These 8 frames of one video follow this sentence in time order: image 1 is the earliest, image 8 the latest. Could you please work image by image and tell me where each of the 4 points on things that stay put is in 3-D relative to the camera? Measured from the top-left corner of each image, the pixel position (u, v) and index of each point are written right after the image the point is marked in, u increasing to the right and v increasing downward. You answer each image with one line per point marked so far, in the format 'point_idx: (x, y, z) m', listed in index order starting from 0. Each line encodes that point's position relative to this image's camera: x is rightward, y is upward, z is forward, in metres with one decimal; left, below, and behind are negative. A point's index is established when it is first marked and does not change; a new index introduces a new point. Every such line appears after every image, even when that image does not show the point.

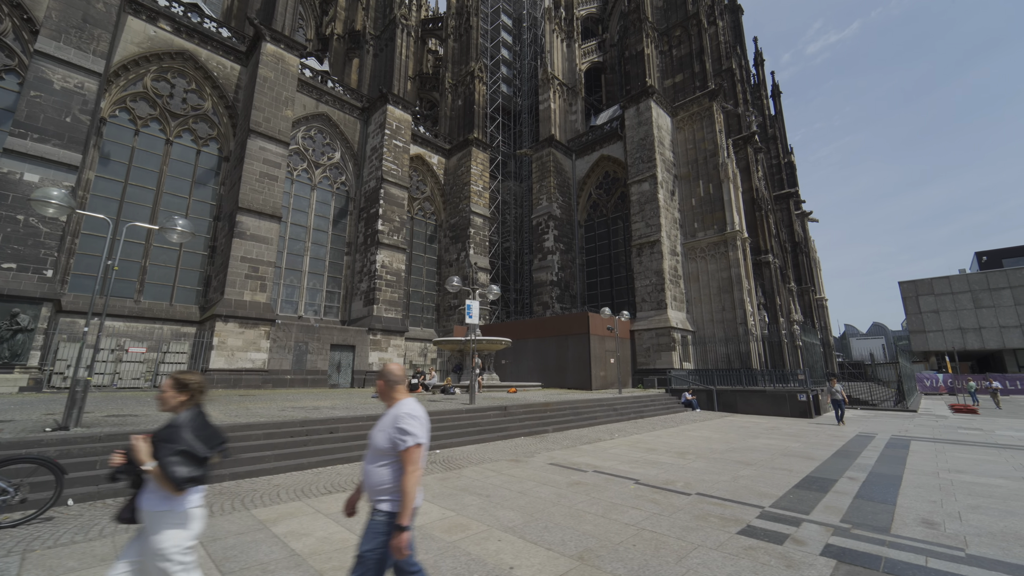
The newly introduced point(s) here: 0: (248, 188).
0: (-9.8, +3.7, +15.4) m
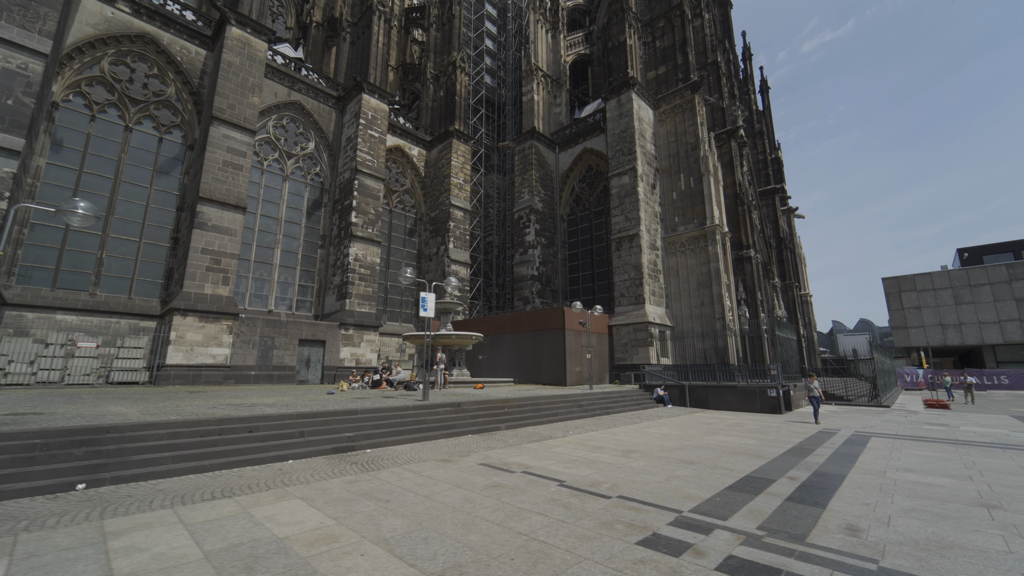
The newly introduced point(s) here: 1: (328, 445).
0: (-10.8, +4.0, +14.9) m
1: (-2.6, -2.2, +5.7) m
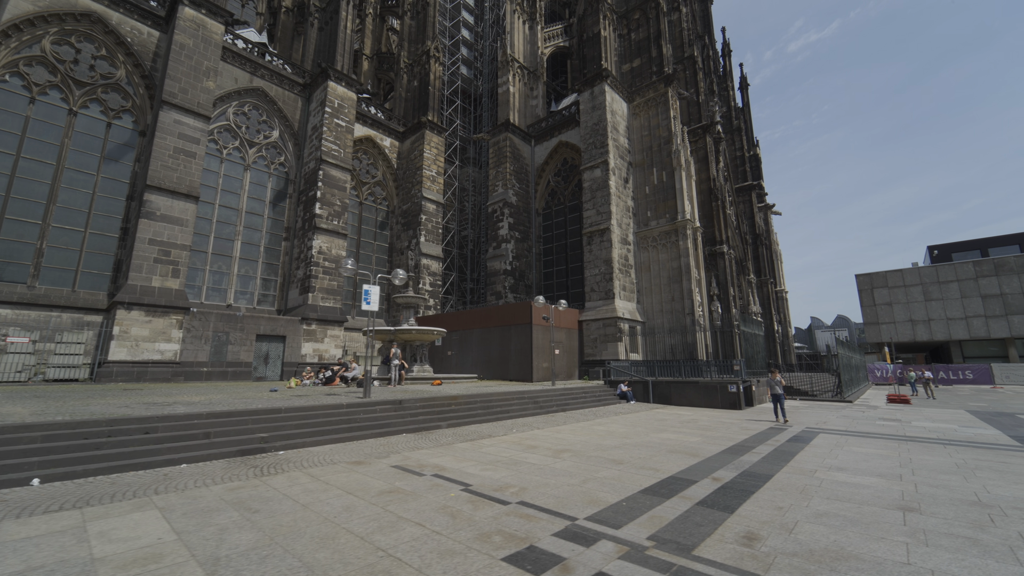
0: (-12.1, +4.2, +14.2) m
1: (-3.6, -2.1, +5.3) m
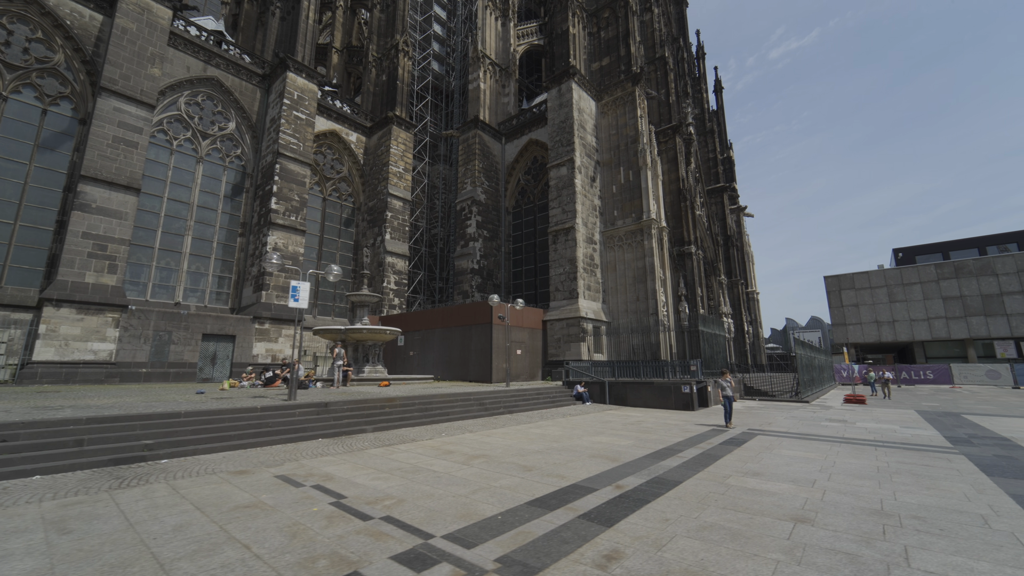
0: (-13.5, +4.3, +13.4) m
1: (-4.7, -2.0, +4.9) m
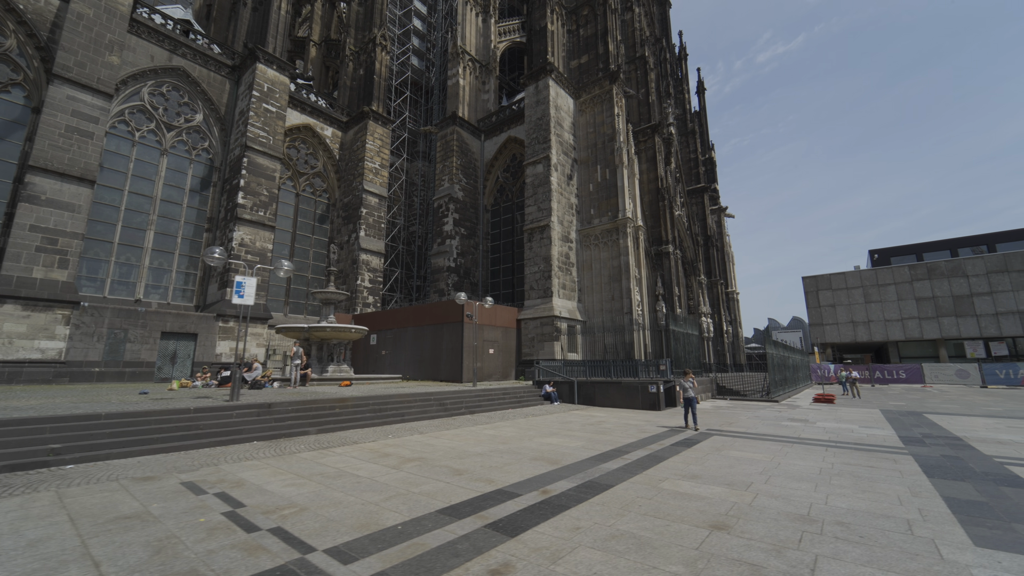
0: (-14.4, +4.5, +12.9) m
1: (-5.5, -1.9, +4.5) m
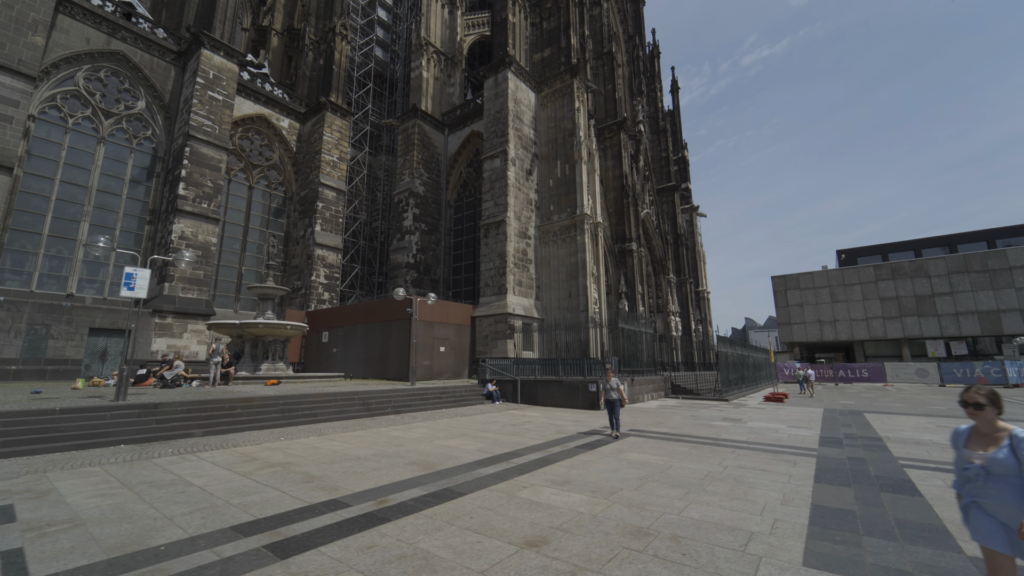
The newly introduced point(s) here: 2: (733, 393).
0: (-16.1, +4.7, +12.1) m
1: (-7.0, -1.8, +4.0) m
2: (+8.5, -4.0, +15.8) m
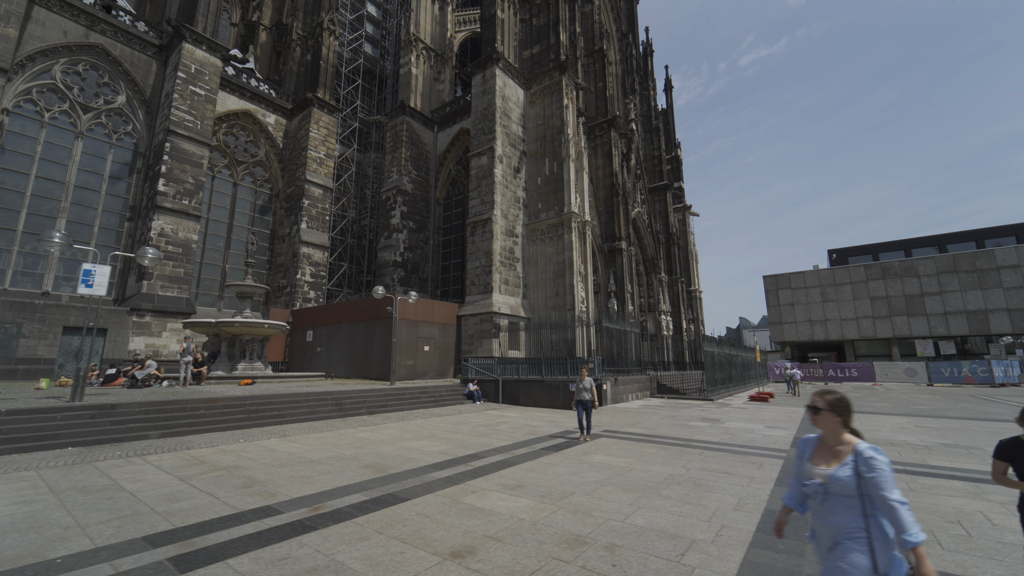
0: (-16.6, +4.7, +11.8) m
1: (-7.5, -1.7, +3.8) m
2: (+7.9, -3.9, +15.7) m
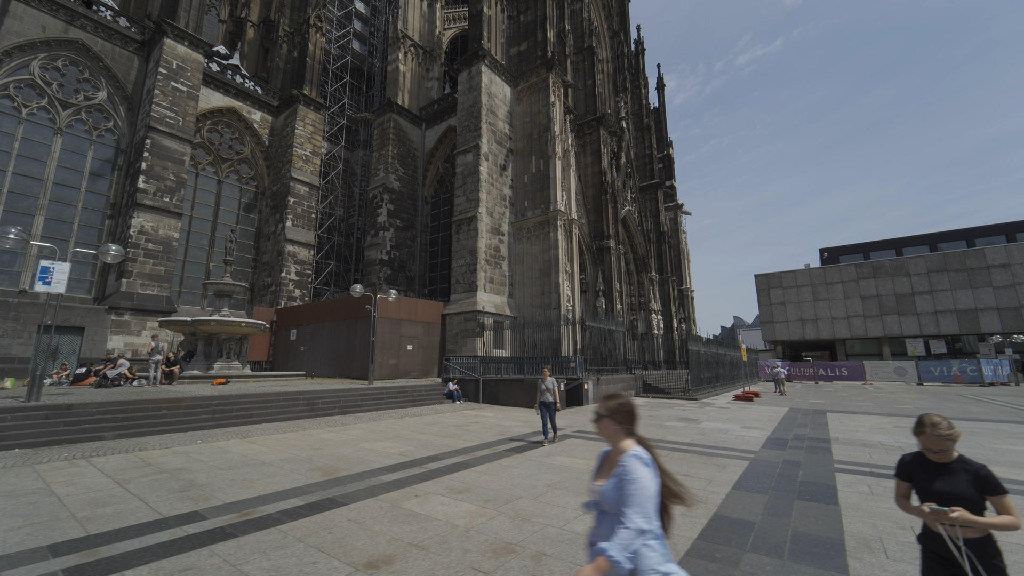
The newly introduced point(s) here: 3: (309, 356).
0: (-17.2, +4.8, +11.6) m
1: (-8.0, -1.7, +3.6) m
2: (+7.3, -3.9, +15.6) m
3: (-8.0, -2.7, +16.3) m
